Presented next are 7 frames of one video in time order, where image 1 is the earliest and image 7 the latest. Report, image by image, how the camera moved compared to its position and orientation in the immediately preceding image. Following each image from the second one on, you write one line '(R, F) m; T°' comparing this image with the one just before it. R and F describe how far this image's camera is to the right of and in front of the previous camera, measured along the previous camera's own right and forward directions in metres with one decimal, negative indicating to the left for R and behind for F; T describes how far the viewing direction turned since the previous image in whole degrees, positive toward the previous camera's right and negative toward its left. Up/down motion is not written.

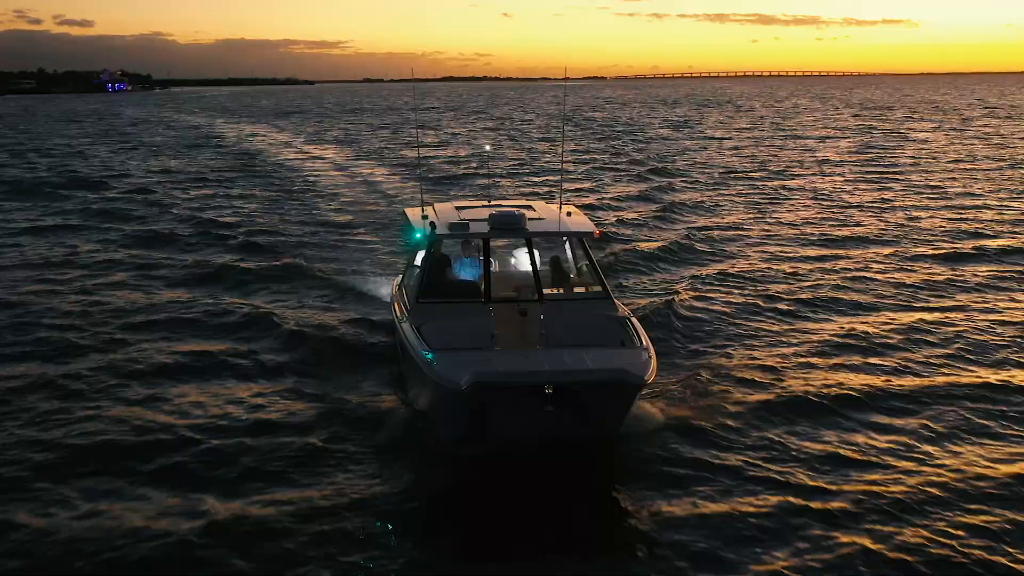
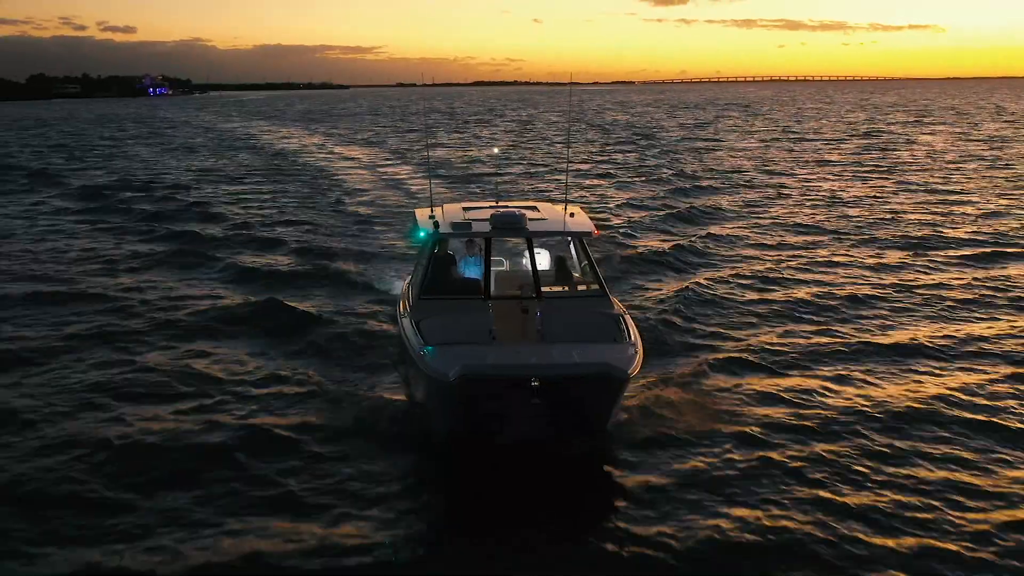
(+0.5, -1.4) m; -2°
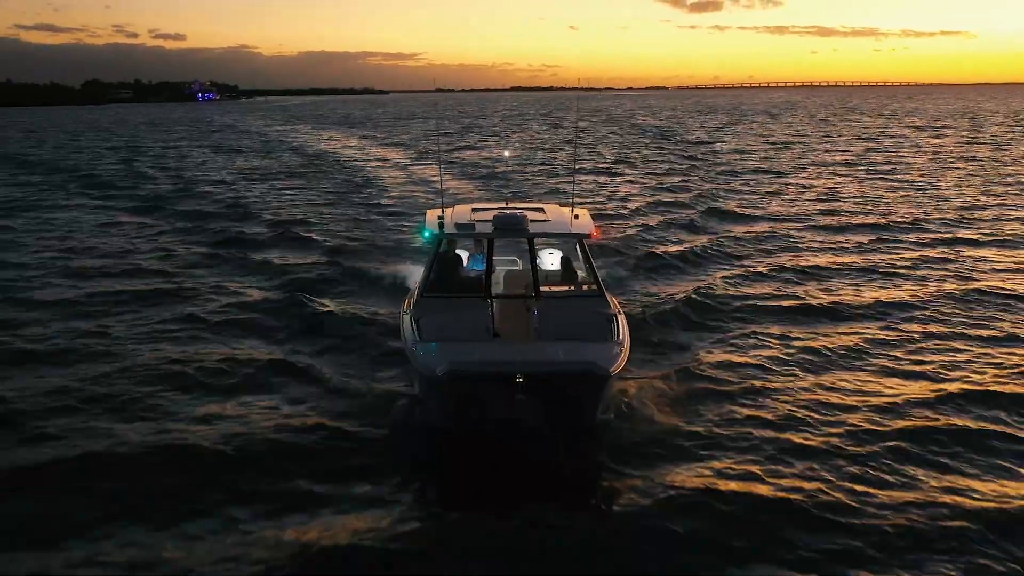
(+0.5, -1.9) m; -2°
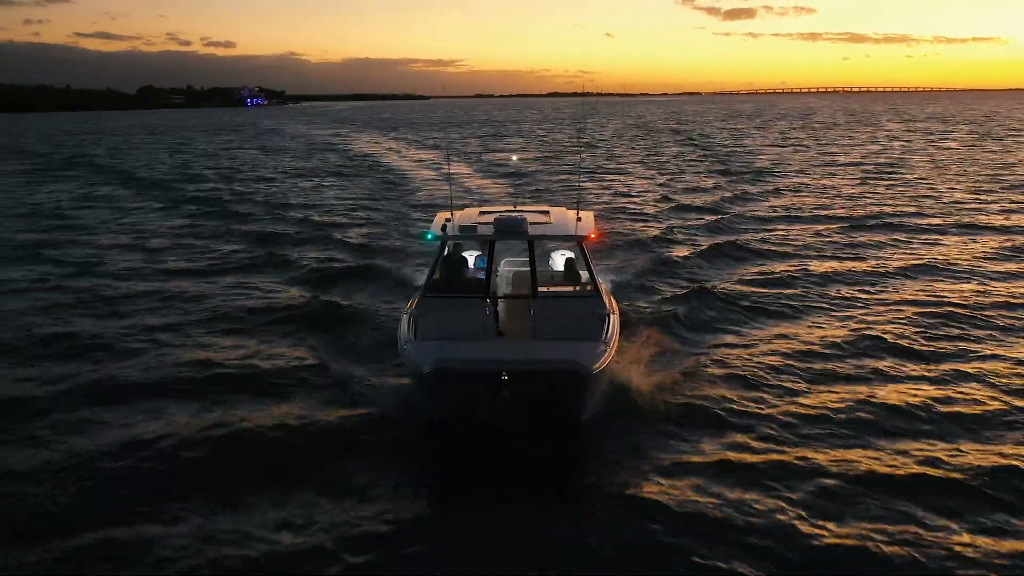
(+0.5, -2.1) m; -2°
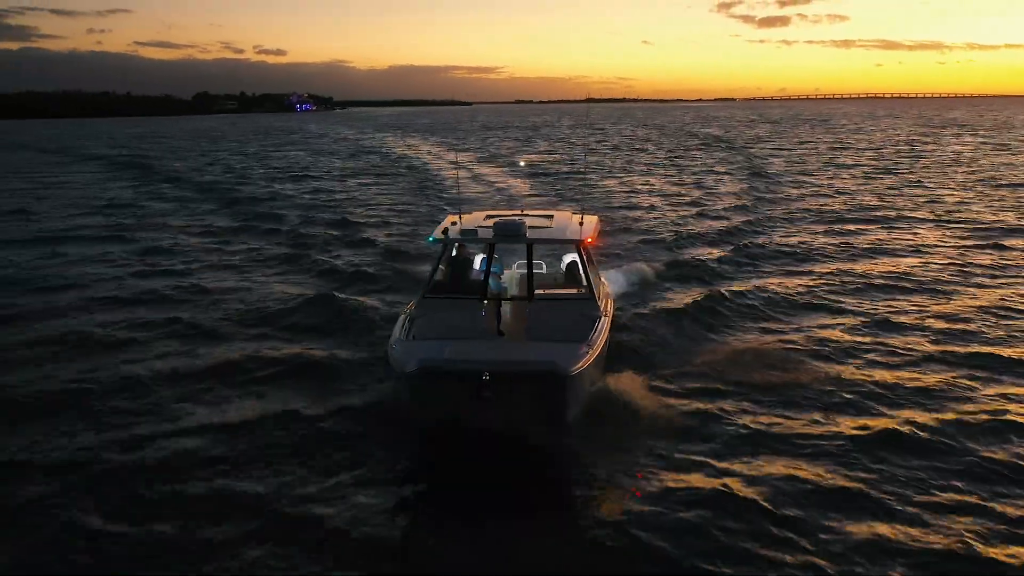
(+0.6, -2.4) m; -2°
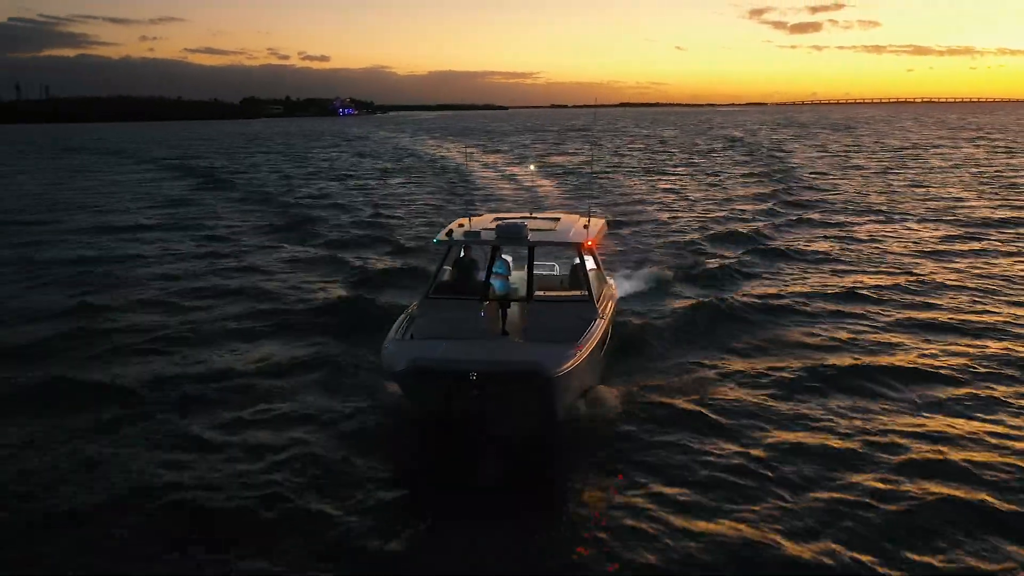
(+0.4, -2.0) m; -2°
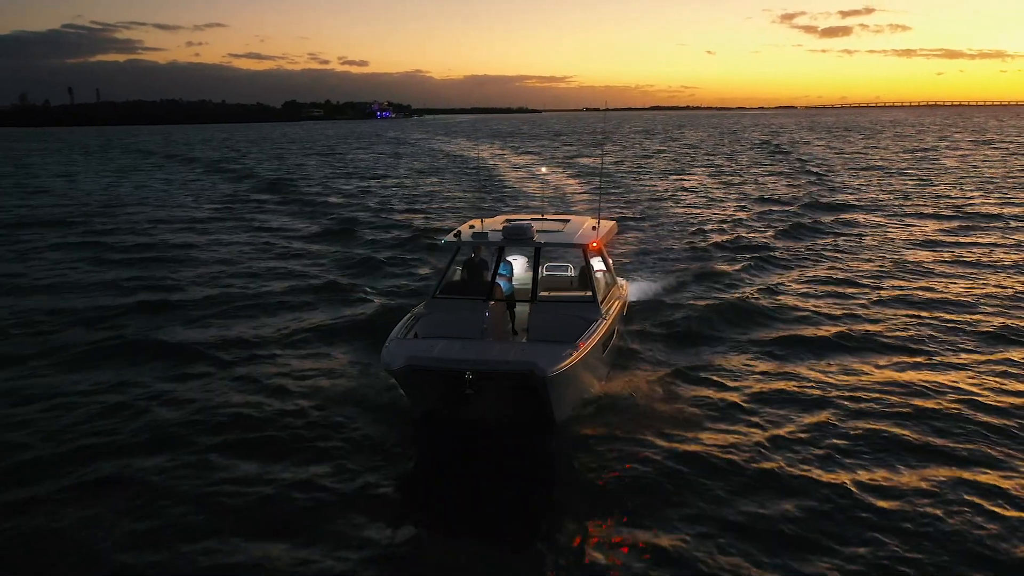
(+0.2, -1.6) m; -2°
